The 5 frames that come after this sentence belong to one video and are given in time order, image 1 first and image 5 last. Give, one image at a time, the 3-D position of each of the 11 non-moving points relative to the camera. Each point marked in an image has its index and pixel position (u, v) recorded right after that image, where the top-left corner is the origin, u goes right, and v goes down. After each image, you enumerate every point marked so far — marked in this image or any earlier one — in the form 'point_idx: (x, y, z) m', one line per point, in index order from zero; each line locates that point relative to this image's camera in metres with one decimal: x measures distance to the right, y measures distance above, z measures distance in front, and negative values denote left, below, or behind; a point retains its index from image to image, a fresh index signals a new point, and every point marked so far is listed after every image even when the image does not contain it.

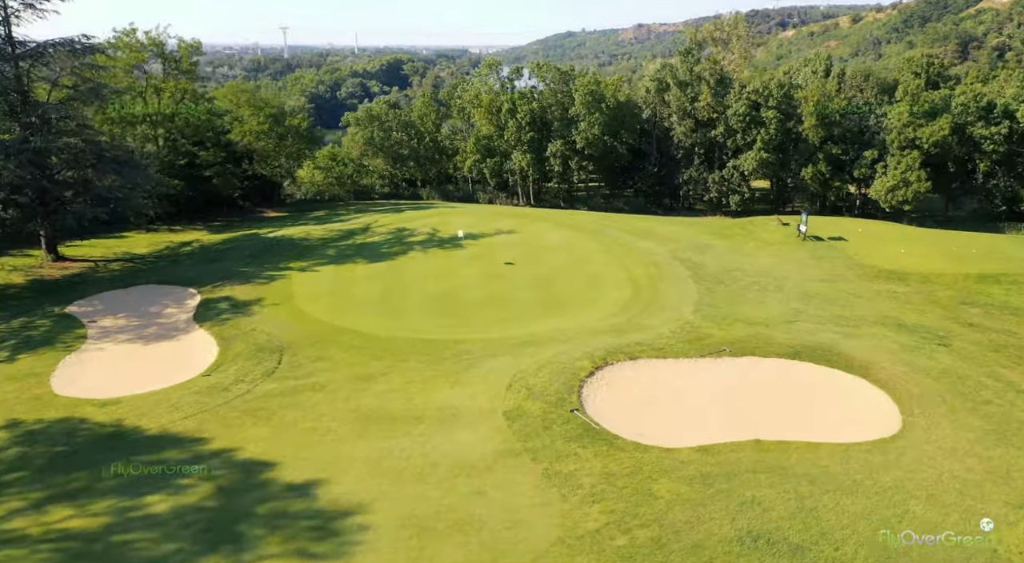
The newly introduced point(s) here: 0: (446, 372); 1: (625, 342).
0: (-1.6, -2.3, +18.0) m
1: (+3.0, -1.6, +19.8) m
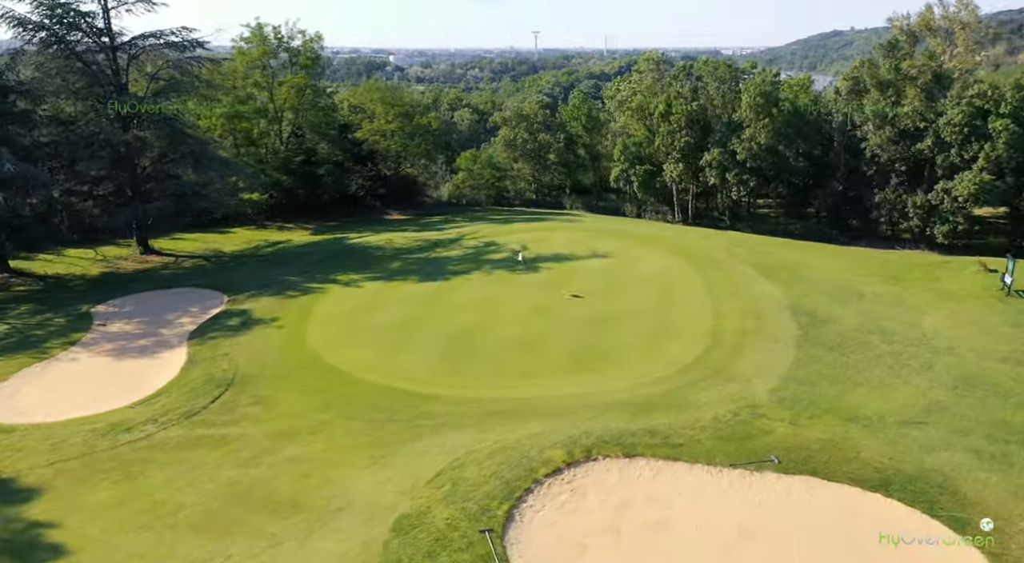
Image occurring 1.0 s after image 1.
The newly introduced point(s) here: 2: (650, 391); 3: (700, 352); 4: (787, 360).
0: (-2.6, -3.1, +14.1) m
1: (+2.4, -2.9, +14.5) m
2: (+3.1, -2.4, +16.5) m
3: (+4.8, -1.8, +18.9) m
4: (+6.9, -1.9, +18.4) m
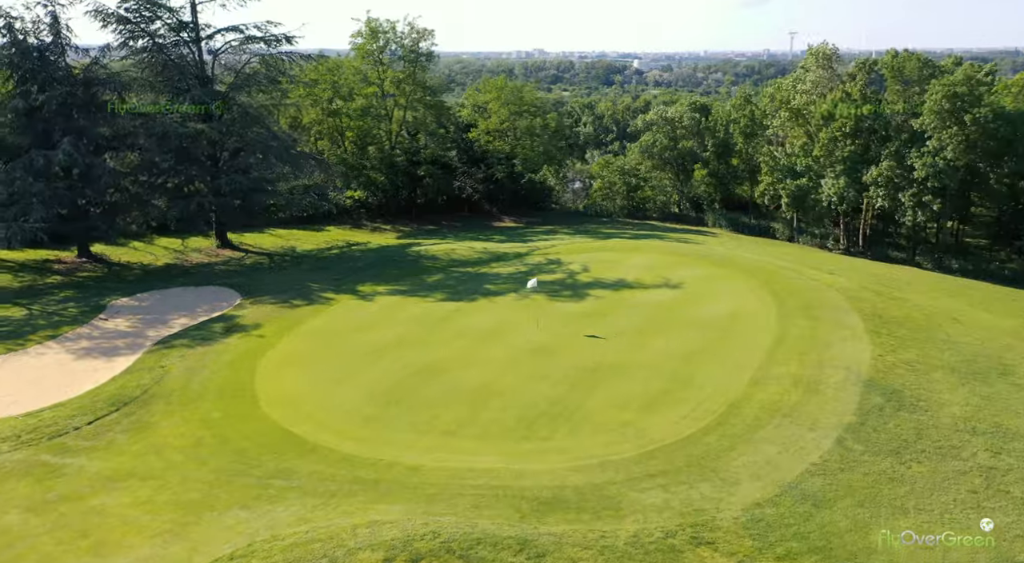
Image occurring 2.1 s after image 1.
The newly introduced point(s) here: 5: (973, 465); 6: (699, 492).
0: (-5.1, -3.5, +11.6) m
1: (-0.2, -3.7, +10.6) m
2: (+1.1, -3.3, +12.3) m
3: (+3.5, -2.9, +14.1) m
4: (+5.3, -3.1, +13.1) m
5: (+8.2, -3.3, +13.2) m
6: (+3.1, -3.4, +12.1) m
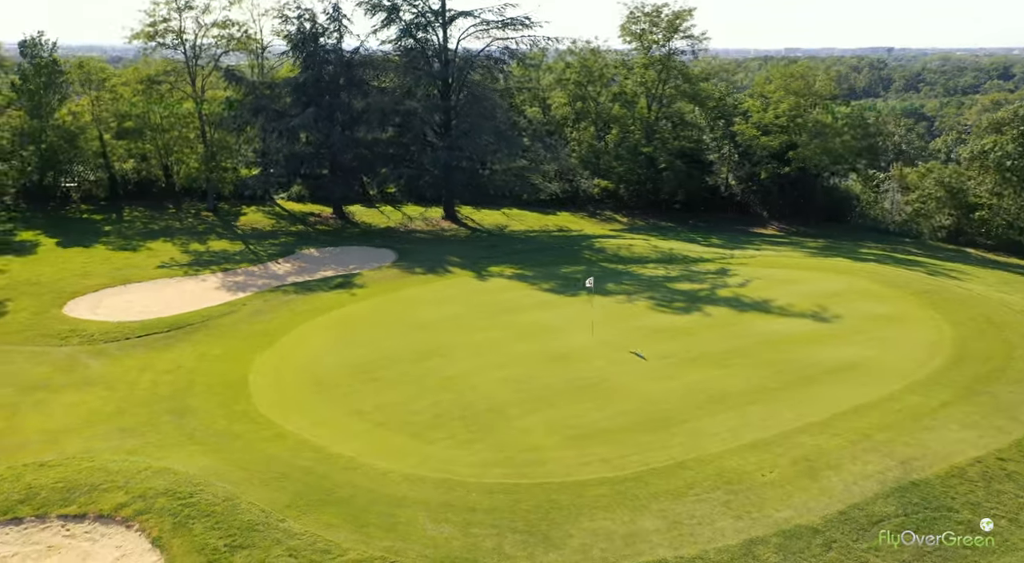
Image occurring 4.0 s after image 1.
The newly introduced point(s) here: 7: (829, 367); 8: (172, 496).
0: (-7.5, -2.4, +13.4) m
1: (-3.8, -3.2, +10.1) m
2: (-1.8, -3.1, +10.9) m
3: (+1.2, -3.0, +11.3) m
4: (+2.3, -3.5, +9.6) m
5: (+4.8, -4.1, +8.2) m
6: (-0.2, -3.5, +9.8) m
7: (+6.7, -1.8, +15.7) m
8: (-4.7, -3.0, +10.4) m
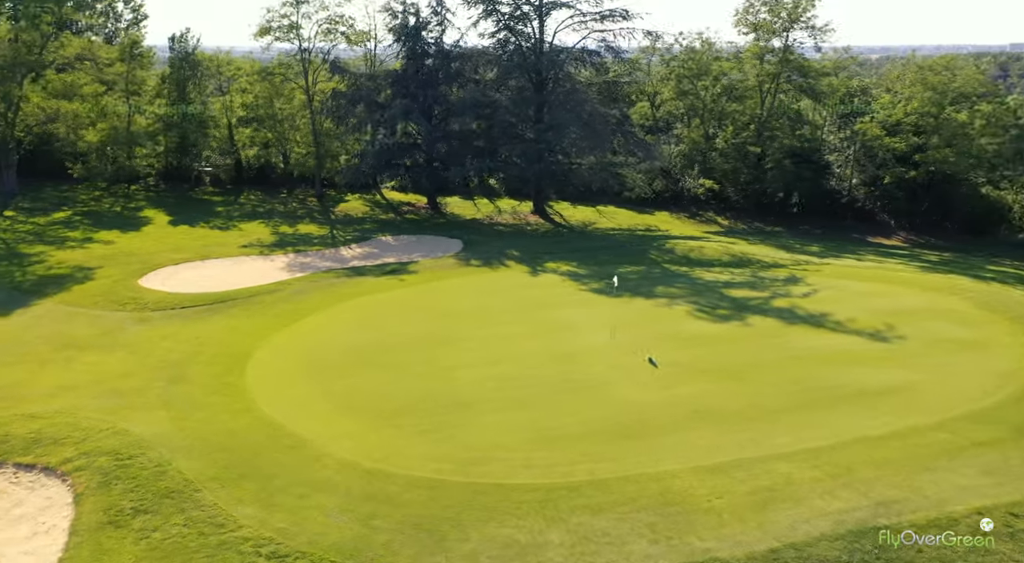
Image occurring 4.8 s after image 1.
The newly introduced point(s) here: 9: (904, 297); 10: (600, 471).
0: (-7.8, -1.8, +14.4) m
1: (-5.0, -2.8, +10.5) m
2: (-2.8, -2.8, +10.9) m
3: (+0.2, -2.9, +10.7) m
4: (+0.8, -3.5, +8.7) m
5: (+3.0, -4.2, +7.0) m
6: (-1.5, -3.3, +9.5) m
7: (+6.5, -2.1, +13.8) m
8: (-5.8, -2.6, +11.0) m
9: (+10.3, -0.4, +19.6) m
10: (+1.4, -2.8, +10.9) m
